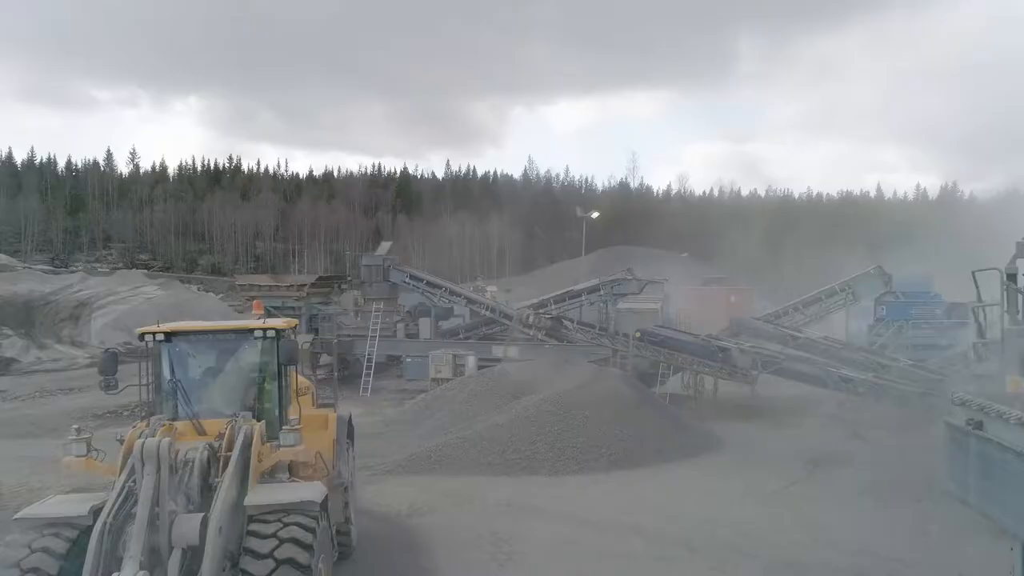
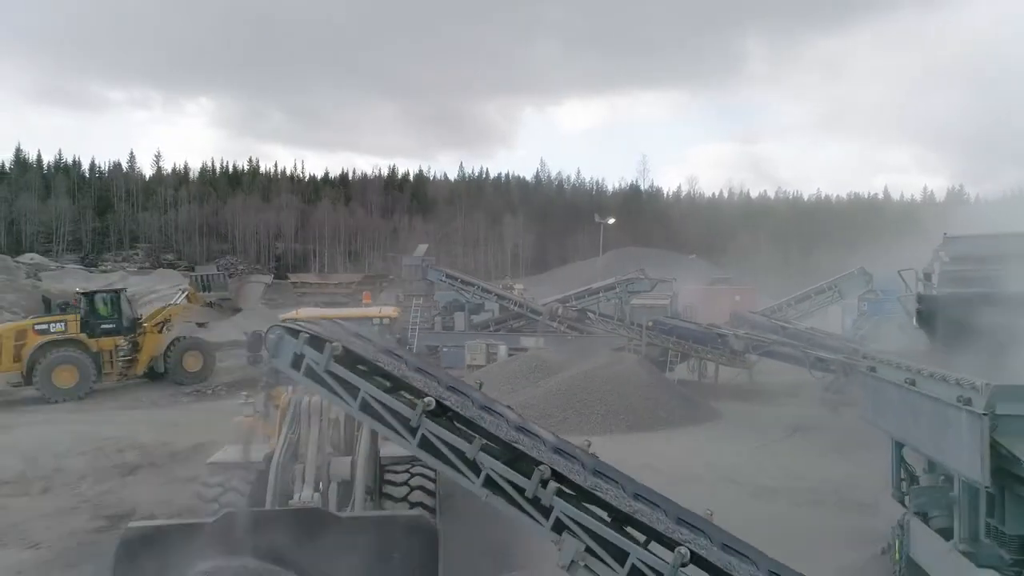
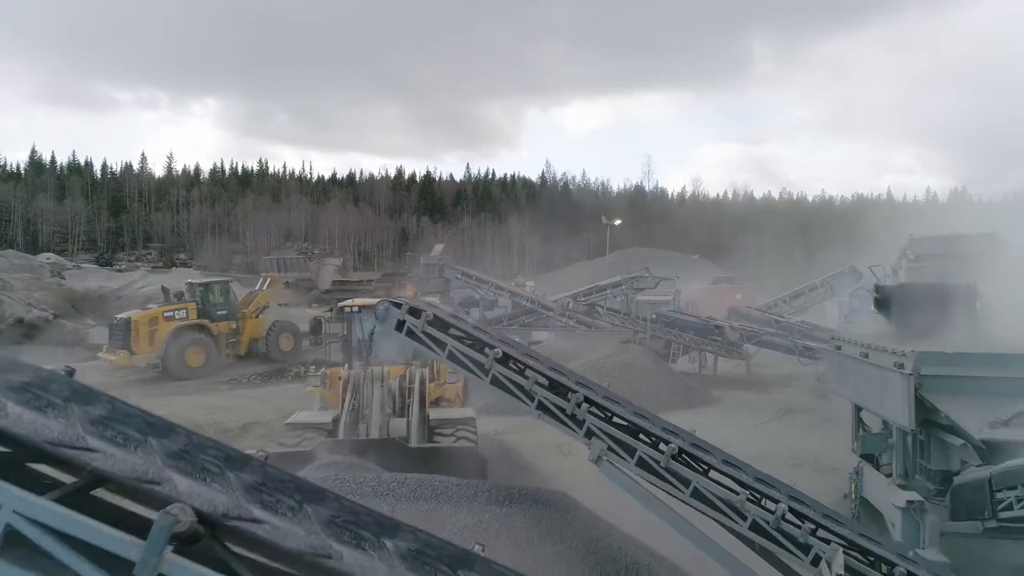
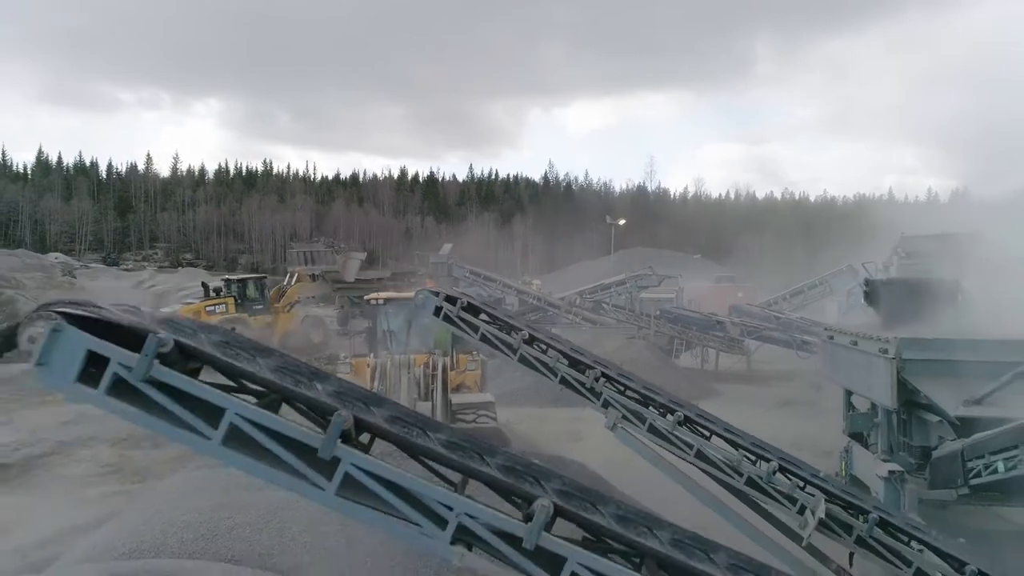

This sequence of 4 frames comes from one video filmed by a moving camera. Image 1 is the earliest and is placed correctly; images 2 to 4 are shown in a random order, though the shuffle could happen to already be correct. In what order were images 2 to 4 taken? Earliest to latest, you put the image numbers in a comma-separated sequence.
2, 3, 4
